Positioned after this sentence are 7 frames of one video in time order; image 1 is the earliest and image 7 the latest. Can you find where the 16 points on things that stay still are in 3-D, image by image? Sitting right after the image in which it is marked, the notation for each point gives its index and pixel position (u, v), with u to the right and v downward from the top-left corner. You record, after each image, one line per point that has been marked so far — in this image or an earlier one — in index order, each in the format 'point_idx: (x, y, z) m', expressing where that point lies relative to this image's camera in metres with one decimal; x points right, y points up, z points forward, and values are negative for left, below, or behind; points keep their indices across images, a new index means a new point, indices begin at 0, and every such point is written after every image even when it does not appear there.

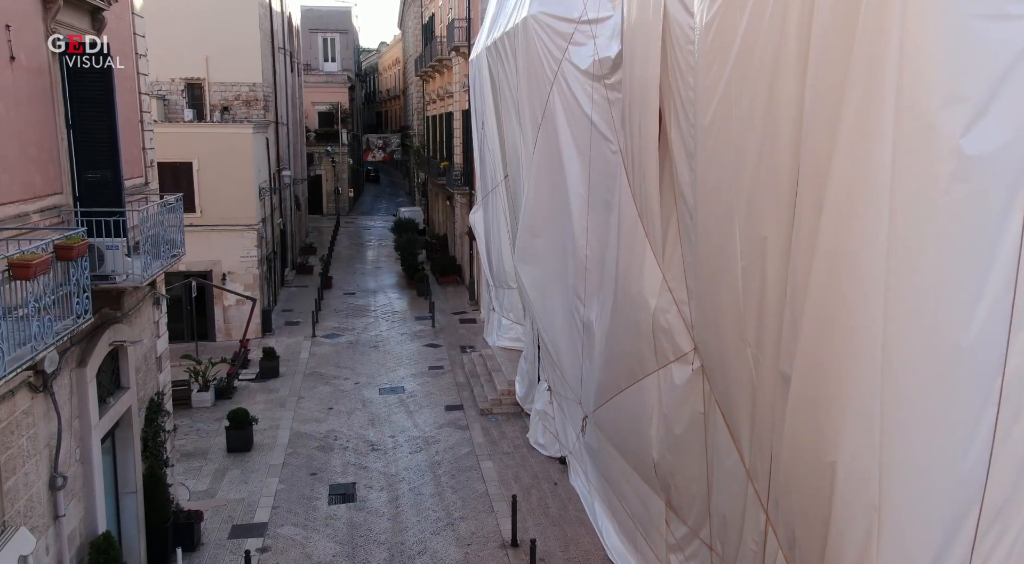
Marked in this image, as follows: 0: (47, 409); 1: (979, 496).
0: (-3.7, -1.0, +6.7) m
1: (+2.7, -1.1, +4.8) m
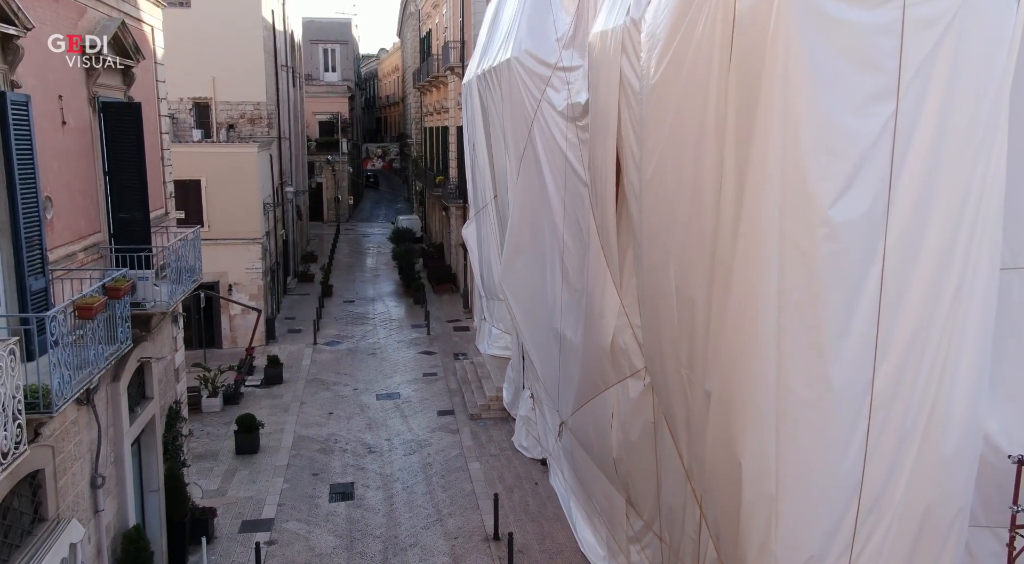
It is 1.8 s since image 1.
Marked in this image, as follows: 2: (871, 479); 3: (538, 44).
0: (-3.9, -1.3, +7.8) m
1: (+2.5, -1.4, +6.0) m
2: (+2.6, -1.4, +6.0) m
3: (+0.4, +3.5, +12.7) m
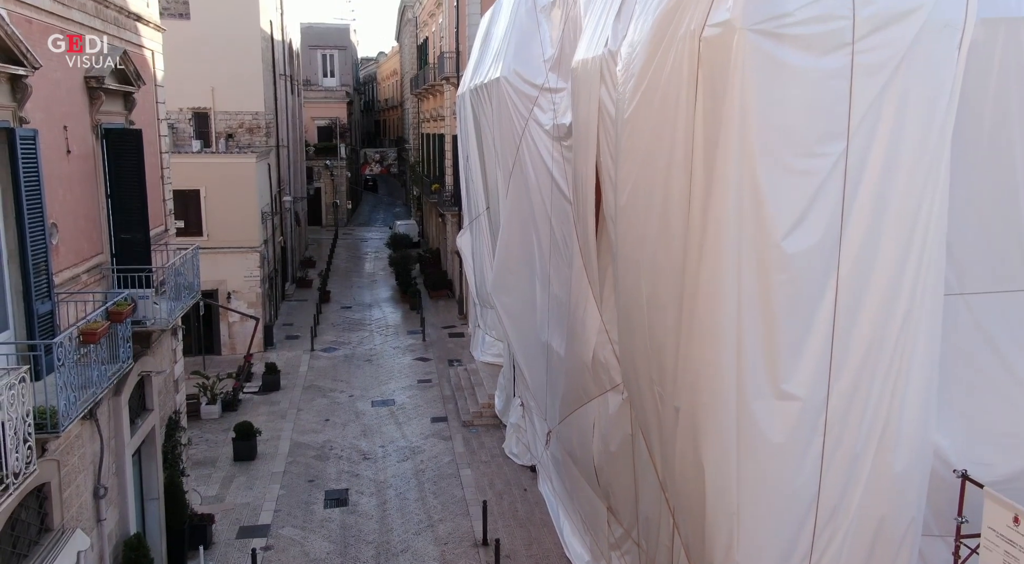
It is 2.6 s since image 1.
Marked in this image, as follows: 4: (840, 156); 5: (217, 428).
0: (-4.1, -1.5, +8.2) m
1: (+2.3, -1.6, +6.4) m
2: (+2.4, -1.6, +6.4) m
3: (+0.2, +3.3, +13.1) m
4: (+2.3, +0.9, +6.0) m
5: (-5.8, -2.9, +16.7) m
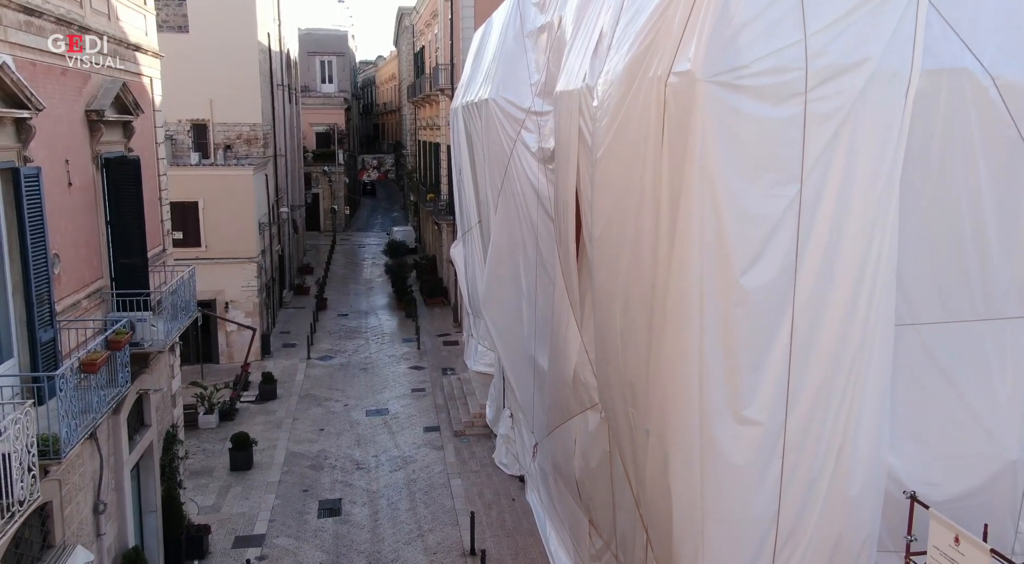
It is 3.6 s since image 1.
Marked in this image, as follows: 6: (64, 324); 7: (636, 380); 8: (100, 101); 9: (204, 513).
0: (-4.3, -1.7, +8.6) m
1: (+2.1, -1.8, +6.8) m
2: (+2.2, -1.9, +6.8) m
3: (0.0, +3.1, +13.4) m
4: (+2.1, +0.6, +6.4) m
5: (-6.0, -3.2, +17.1) m
6: (-4.2, -0.4, +7.9) m
7: (+1.1, -0.9, +7.7) m
8: (-4.3, +1.9, +8.8) m
9: (-5.0, -3.7, +13.6) m
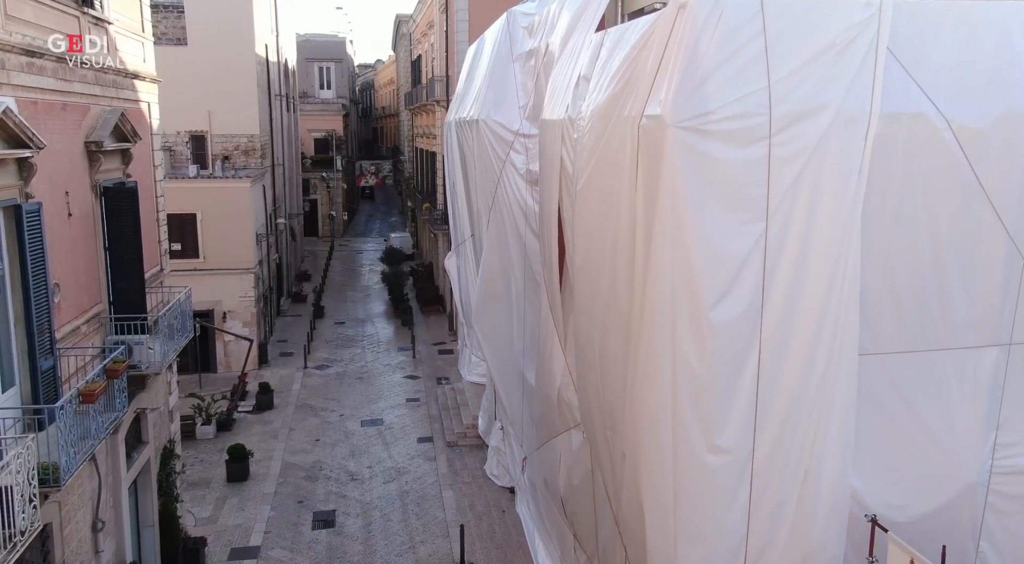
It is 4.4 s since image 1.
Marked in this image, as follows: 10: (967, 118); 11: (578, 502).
0: (-4.4, -2.0, +8.9) m
1: (+1.9, -2.1, +7.1) m
2: (+2.0, -2.1, +7.1) m
3: (-0.2, +2.8, +13.8) m
4: (+2.0, +0.4, +6.7) m
5: (-6.2, -3.4, +17.4) m
6: (-4.4, -0.7, +8.2) m
7: (+1.0, -1.1, +8.0) m
8: (-4.4, +1.6, +9.1) m
9: (-5.1, -4.0, +13.9) m
10: (+3.7, +1.3, +6.8) m
11: (+0.8, -2.6, +10.1) m
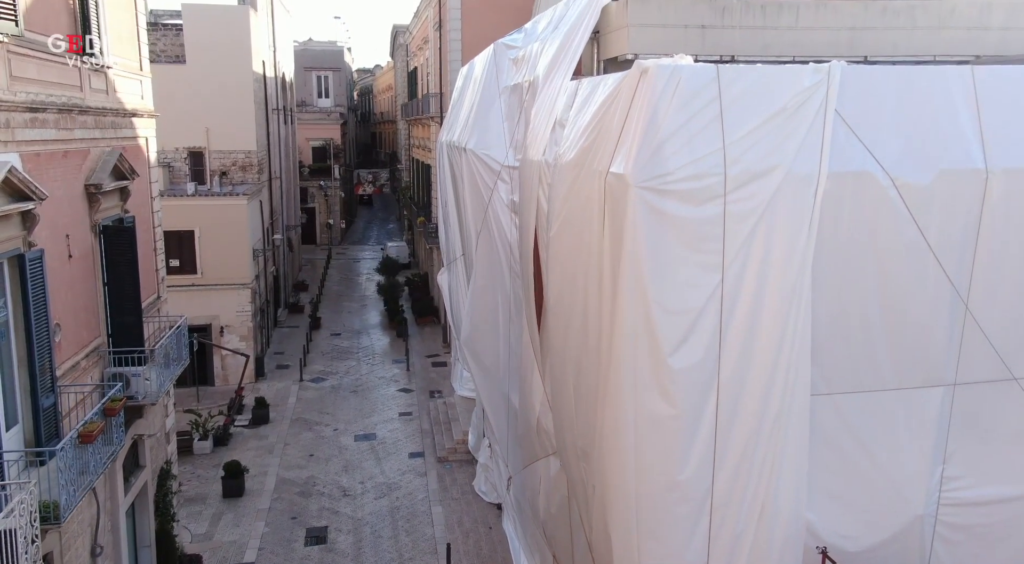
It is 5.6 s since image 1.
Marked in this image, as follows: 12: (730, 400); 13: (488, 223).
0: (-4.7, -2.4, +9.4) m
1: (+1.7, -2.5, +7.5) m
2: (+1.8, -2.5, +7.6) m
3: (-0.4, +2.4, +14.2) m
4: (+1.7, 0.0, +7.1) m
5: (-6.4, -3.8, +17.8) m
6: (-4.6, -1.1, +8.7) m
7: (+0.7, -1.5, +8.4) m
8: (-4.7, +1.2, +9.6) m
9: (-5.4, -4.4, +14.4) m
10: (+3.4, +0.9, +7.2) m
11: (+0.6, -3.0, +10.5) m
12: (+1.9, -1.0, +7.3) m
13: (-0.5, +1.0, +14.0) m
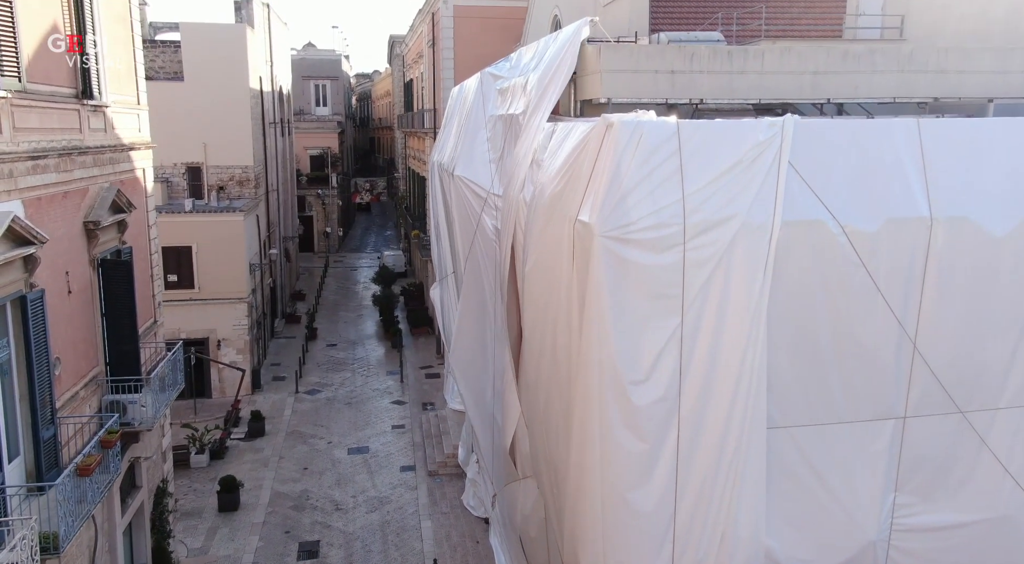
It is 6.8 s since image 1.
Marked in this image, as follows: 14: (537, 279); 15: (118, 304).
0: (-4.9, -2.8, +9.8) m
1: (+1.5, -2.9, +8.0) m
2: (+1.6, -2.9, +8.0) m
3: (-0.6, +2.0, +14.7) m
4: (+1.5, -0.4, +7.6) m
5: (-6.7, -4.2, +18.3) m
6: (-4.9, -1.5, +9.1) m
7: (+0.5, -1.9, +8.9) m
8: (-4.9, +0.8, +10.0) m
9: (-5.6, -4.8, +14.8) m
10: (+3.2, +0.5, +7.7) m
11: (+0.3, -3.4, +11.0) m
12: (+1.6, -1.4, +7.8) m
13: (-0.7, +0.6, +14.5) m
14: (+0.3, 0.0, +9.0) m
15: (-5.0, -0.2, +10.6) m
